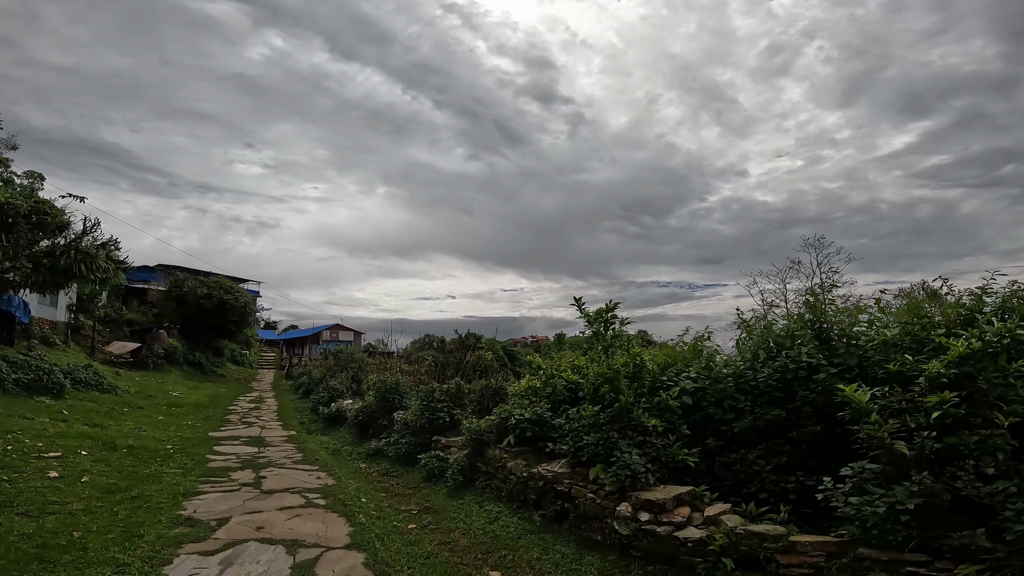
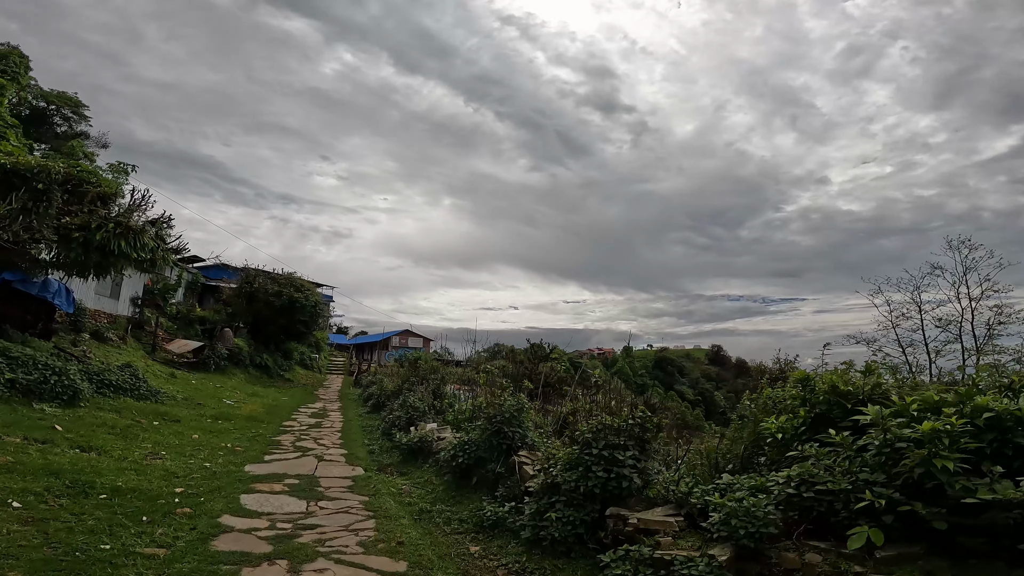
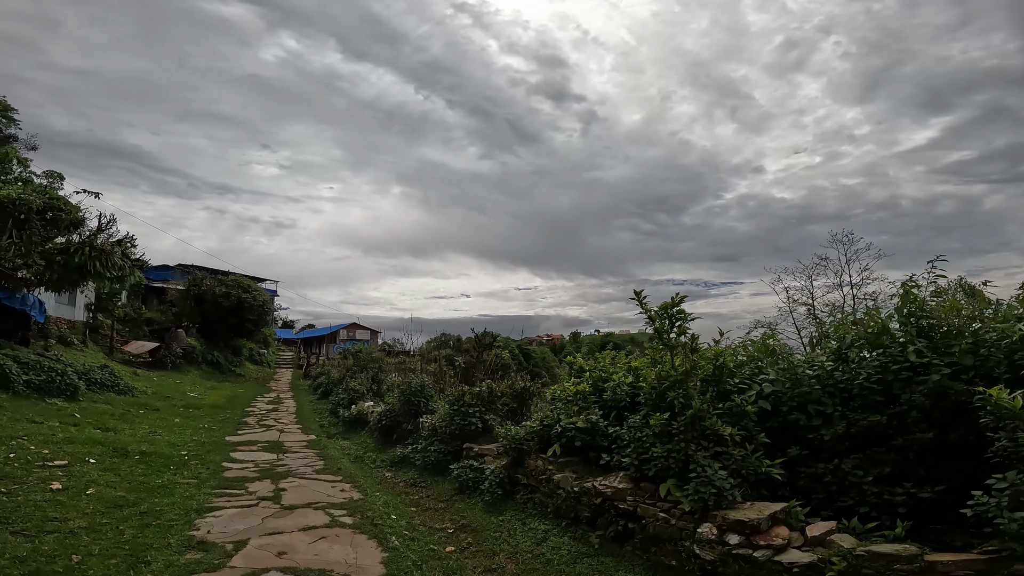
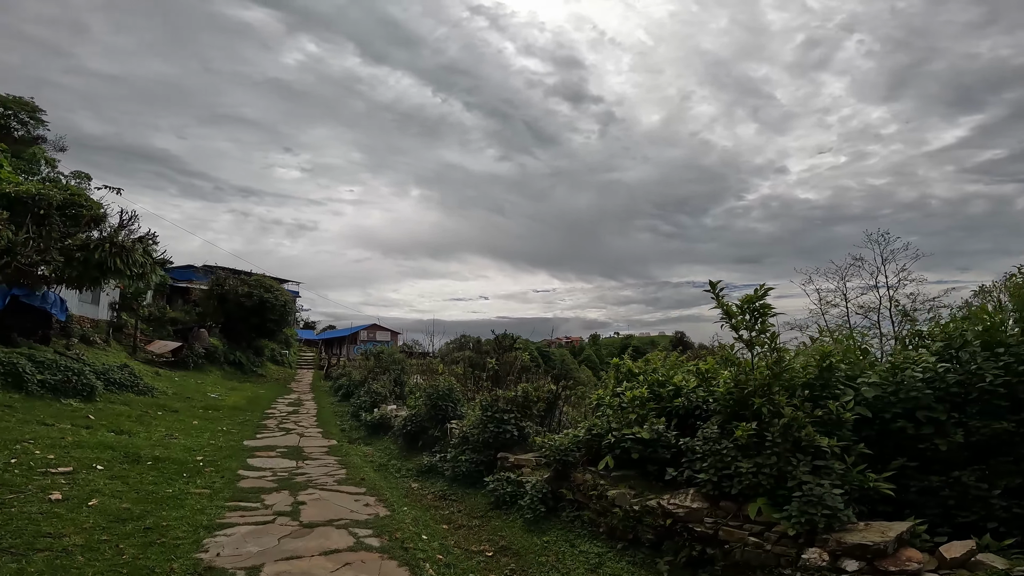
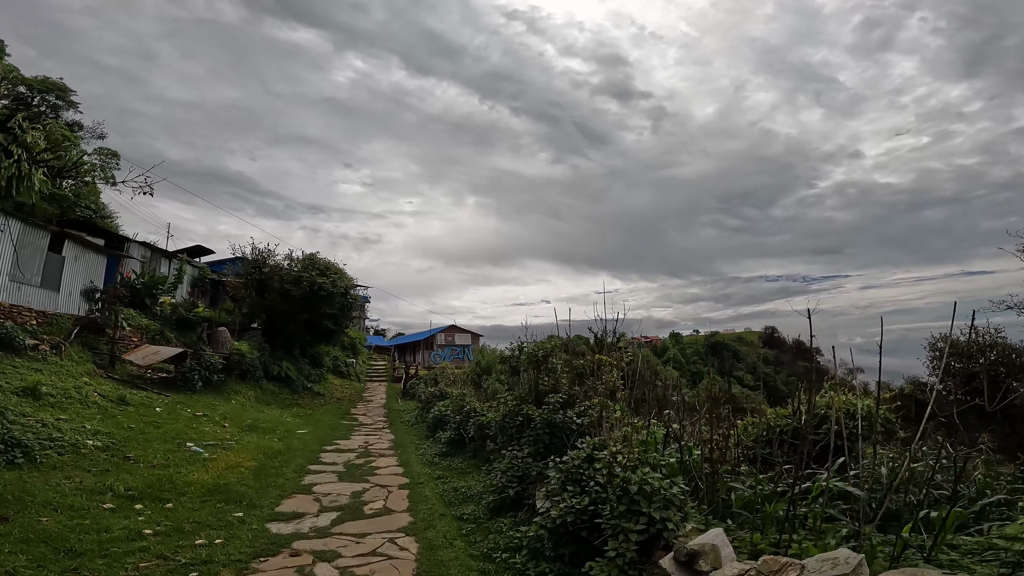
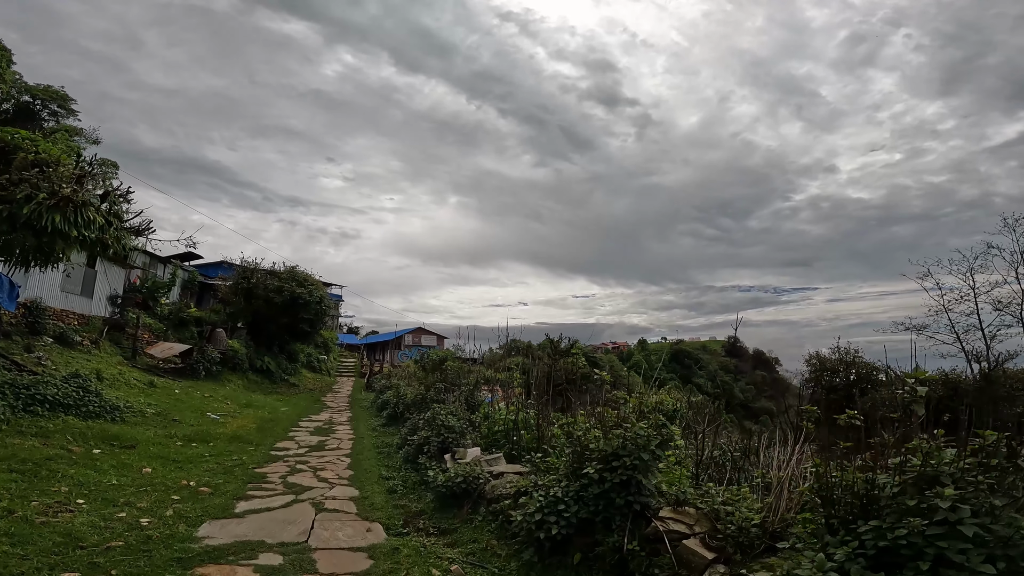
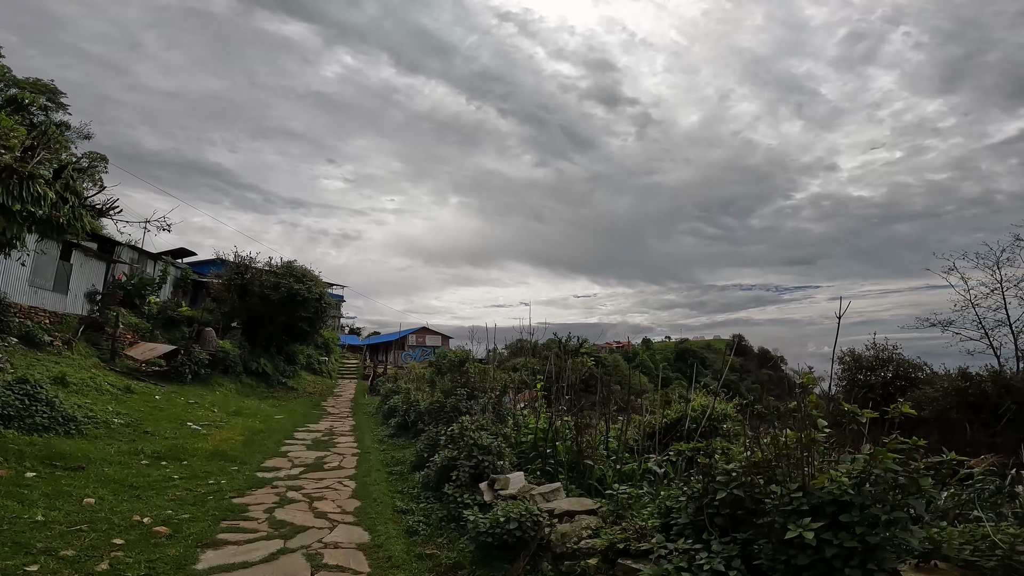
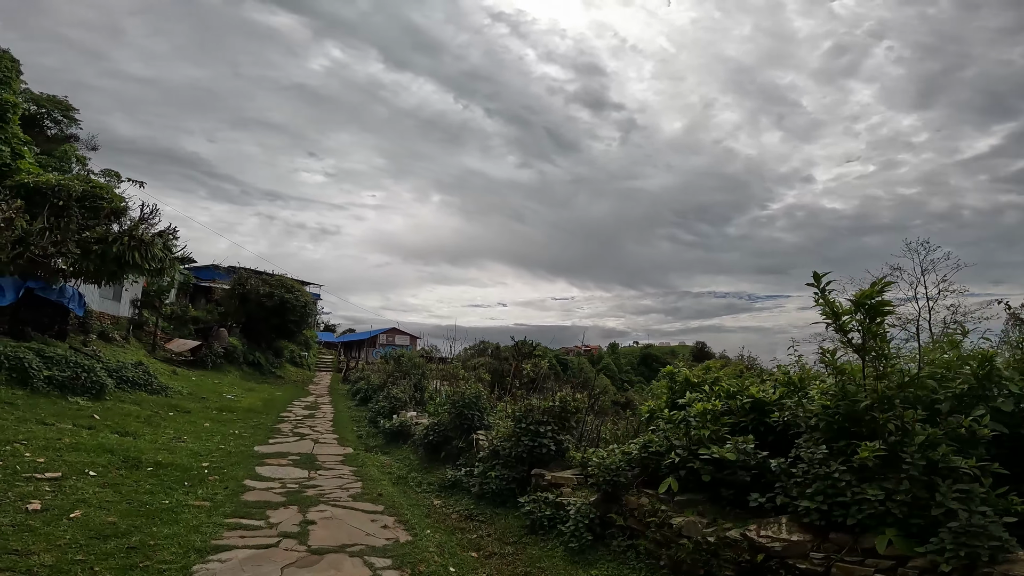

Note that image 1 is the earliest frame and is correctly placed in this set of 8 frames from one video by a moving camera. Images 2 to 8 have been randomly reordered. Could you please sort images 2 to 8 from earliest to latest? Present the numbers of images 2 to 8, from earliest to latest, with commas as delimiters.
3, 4, 8, 2, 6, 7, 5
